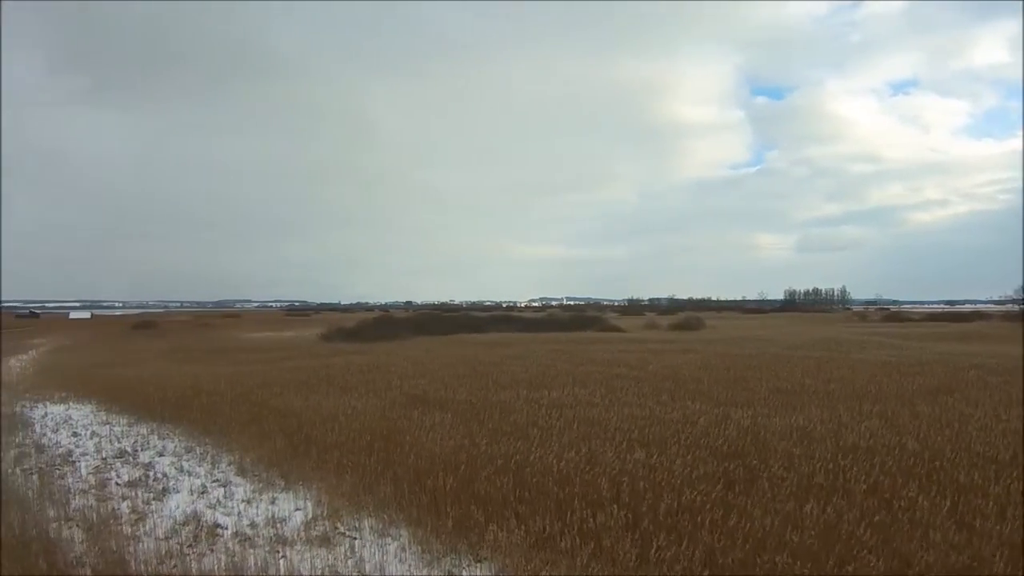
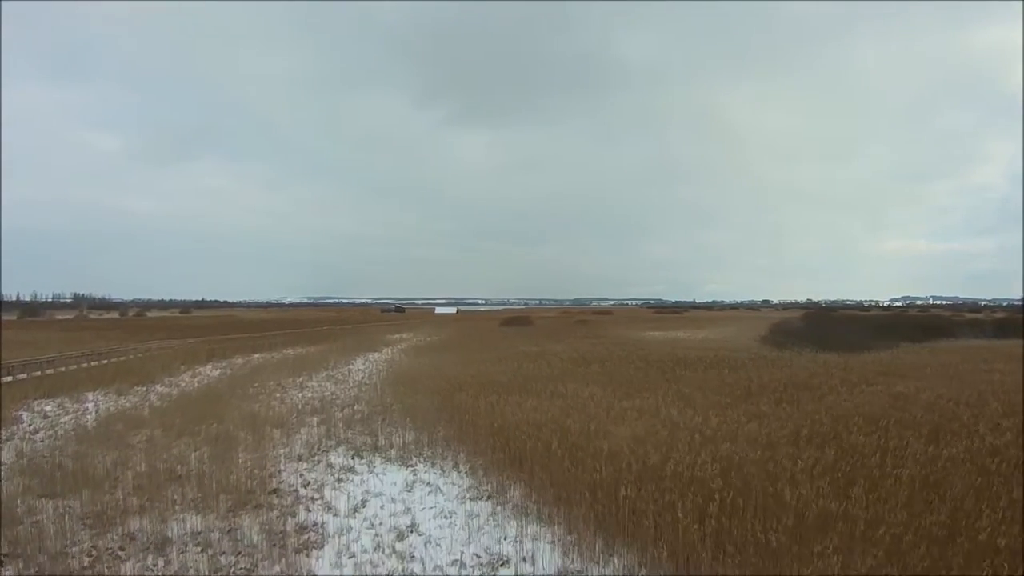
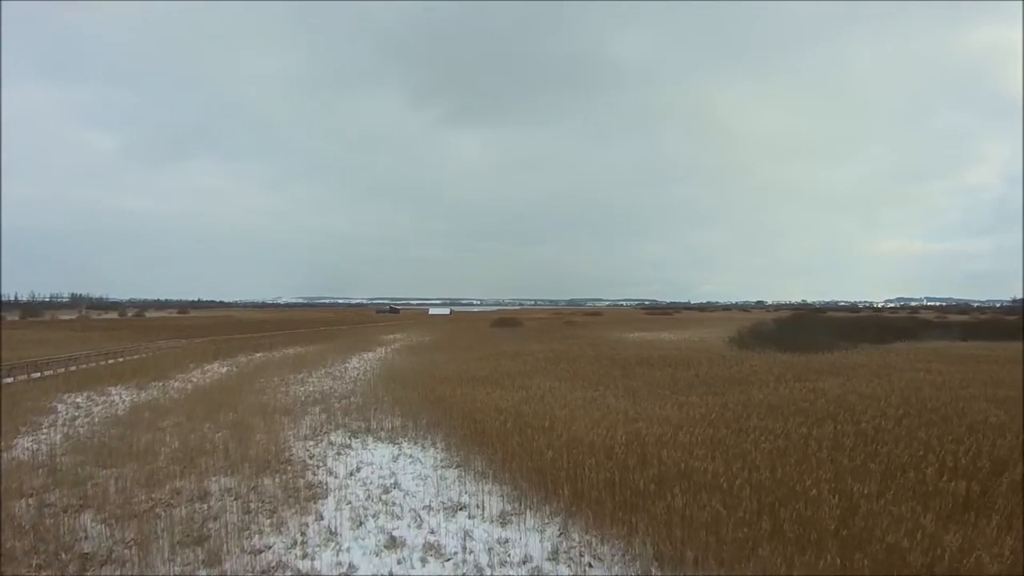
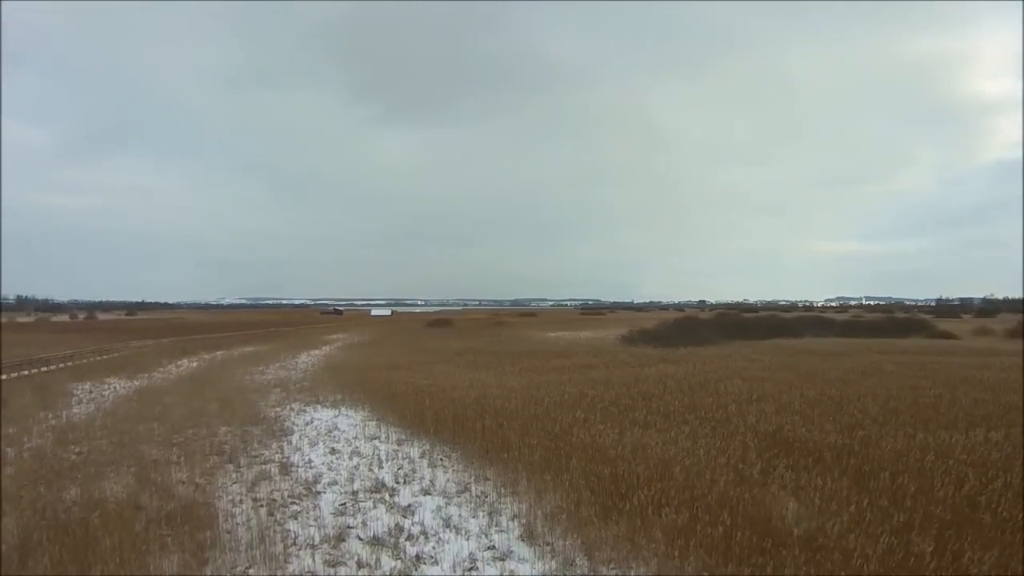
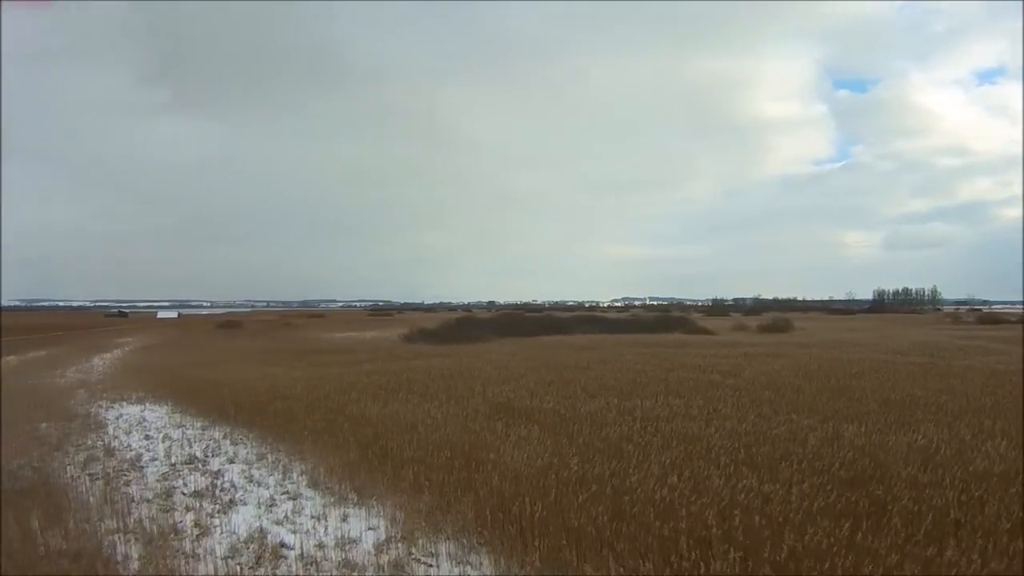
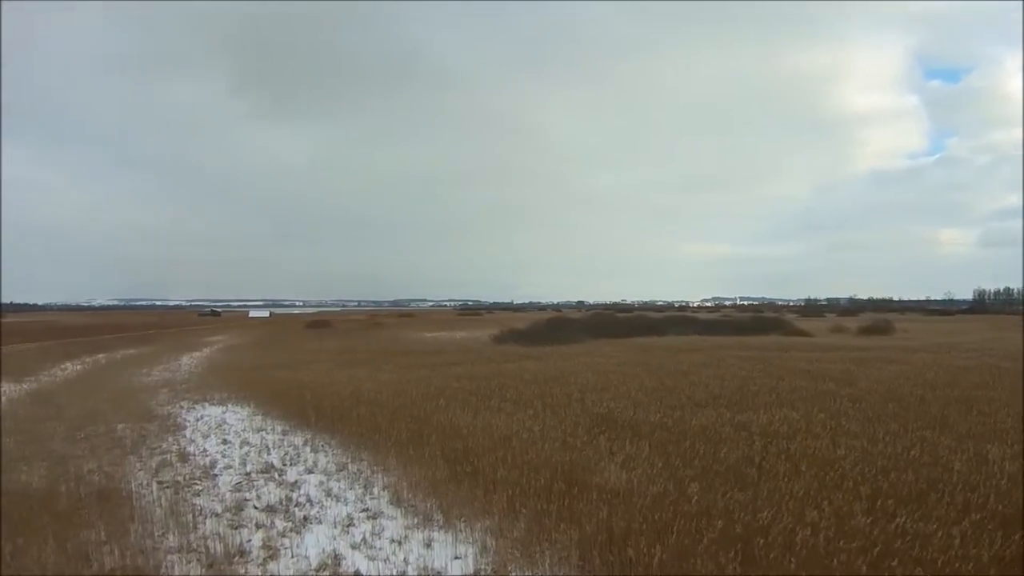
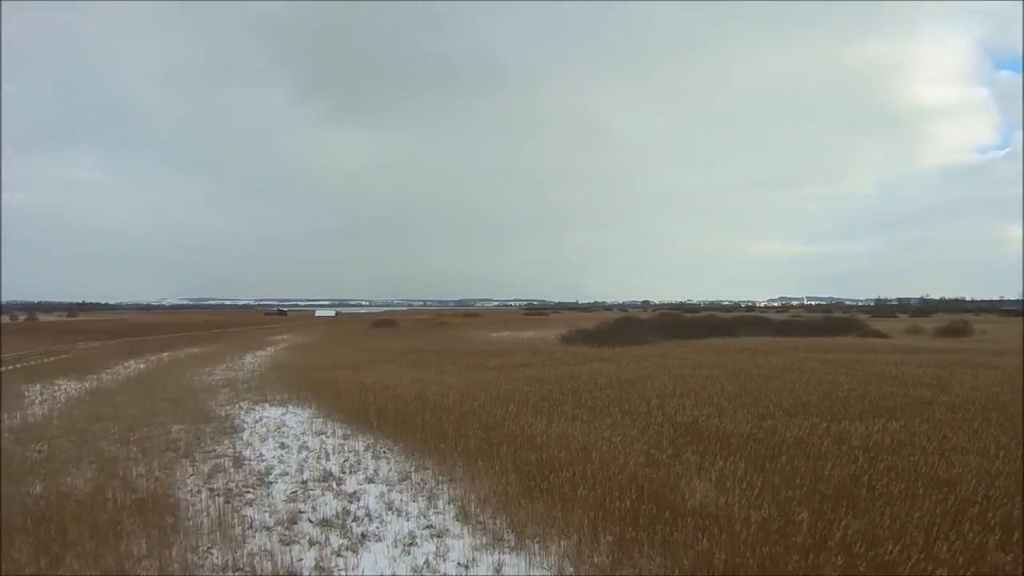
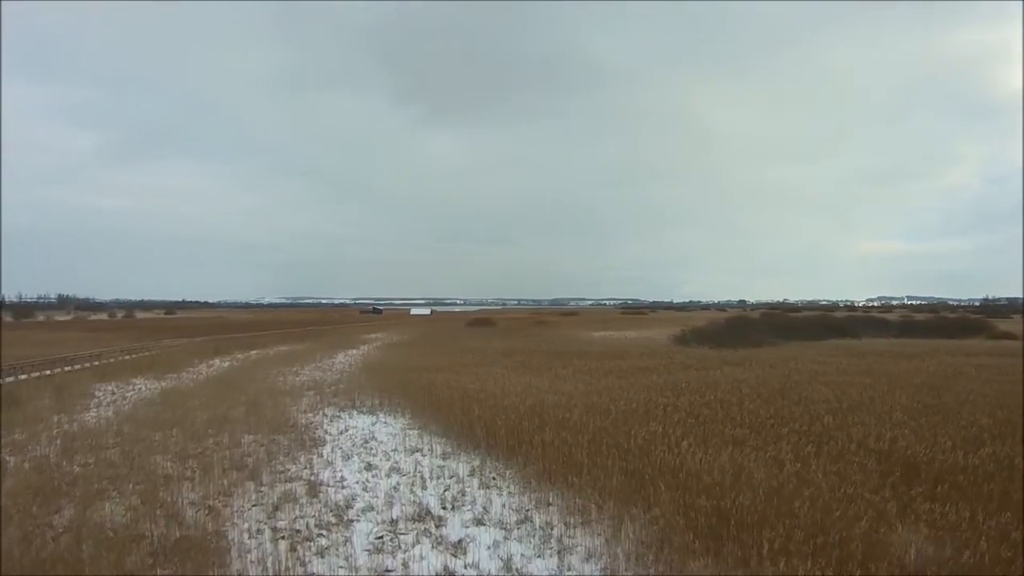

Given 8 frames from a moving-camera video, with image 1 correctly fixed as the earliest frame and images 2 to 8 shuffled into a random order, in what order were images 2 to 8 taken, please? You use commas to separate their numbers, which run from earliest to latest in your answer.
5, 6, 7, 4, 8, 3, 2
